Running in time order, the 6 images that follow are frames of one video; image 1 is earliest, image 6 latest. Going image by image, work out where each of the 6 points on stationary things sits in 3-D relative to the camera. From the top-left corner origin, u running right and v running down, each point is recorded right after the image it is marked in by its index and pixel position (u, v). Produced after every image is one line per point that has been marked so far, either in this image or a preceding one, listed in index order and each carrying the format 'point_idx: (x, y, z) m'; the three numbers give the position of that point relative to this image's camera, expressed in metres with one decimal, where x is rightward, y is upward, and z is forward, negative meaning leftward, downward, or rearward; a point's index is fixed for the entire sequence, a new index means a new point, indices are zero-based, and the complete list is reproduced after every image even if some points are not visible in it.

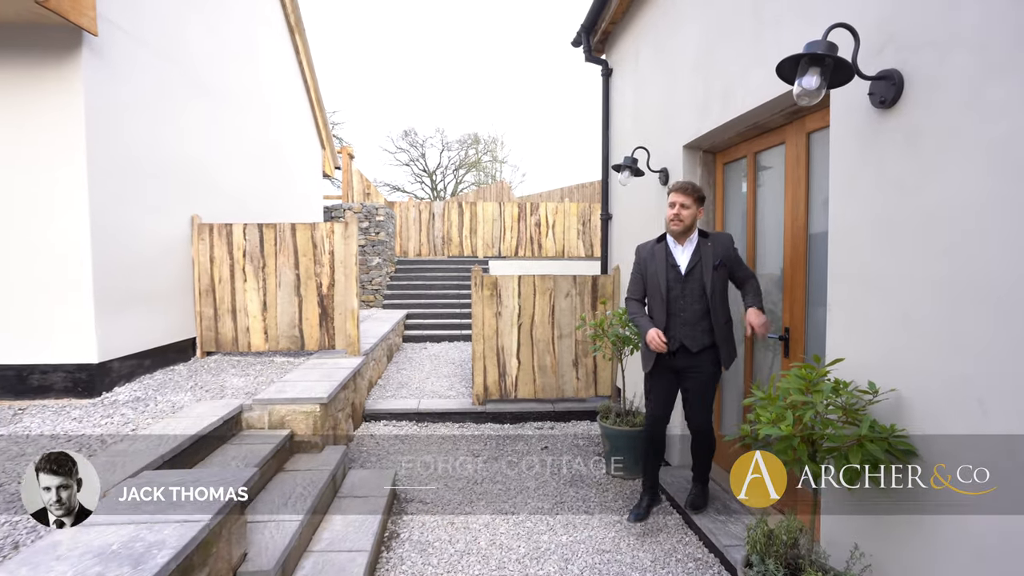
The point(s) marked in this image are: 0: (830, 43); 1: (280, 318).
0: (+1.1, +0.8, +1.6) m
1: (-2.3, -0.3, +4.7) m
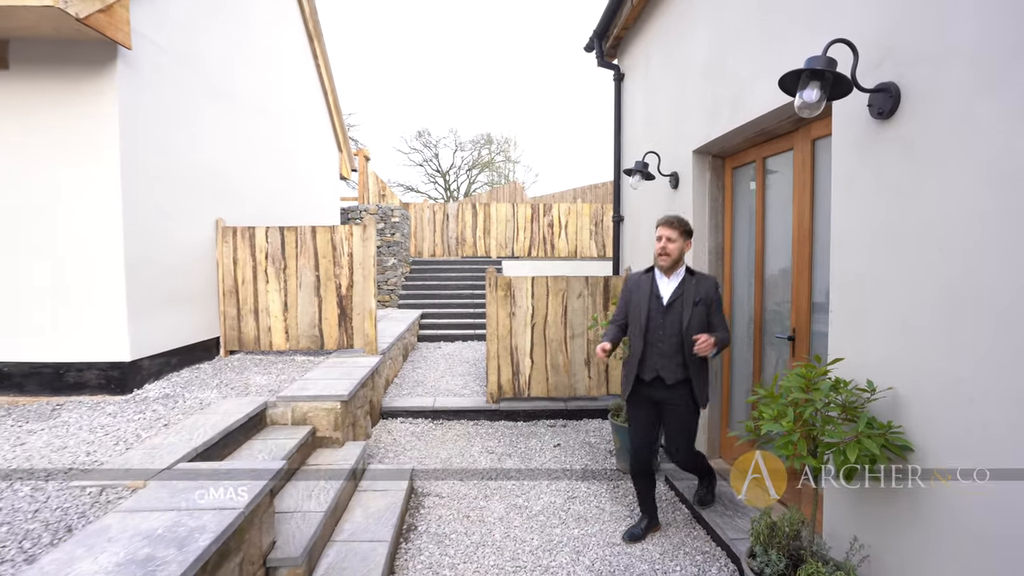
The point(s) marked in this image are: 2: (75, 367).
0: (+1.1, +0.8, +1.7) m
1: (-2.1, -0.3, +4.8) m
2: (-3.4, -0.6, +3.7) m
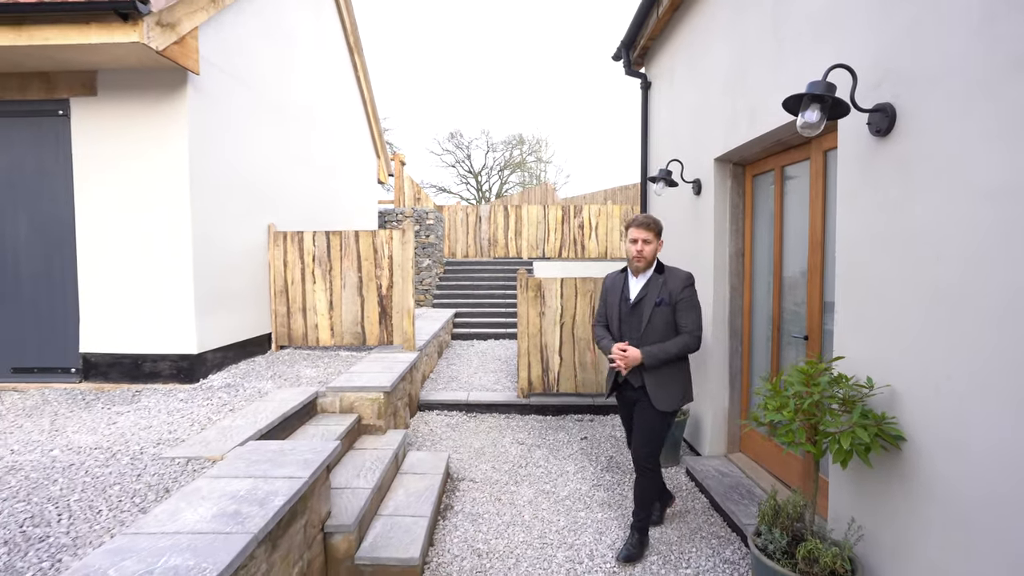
0: (+1.2, +0.8, +1.9) m
1: (-1.8, -0.3, +5.2) m
2: (-3.2, -0.6, +4.2) m
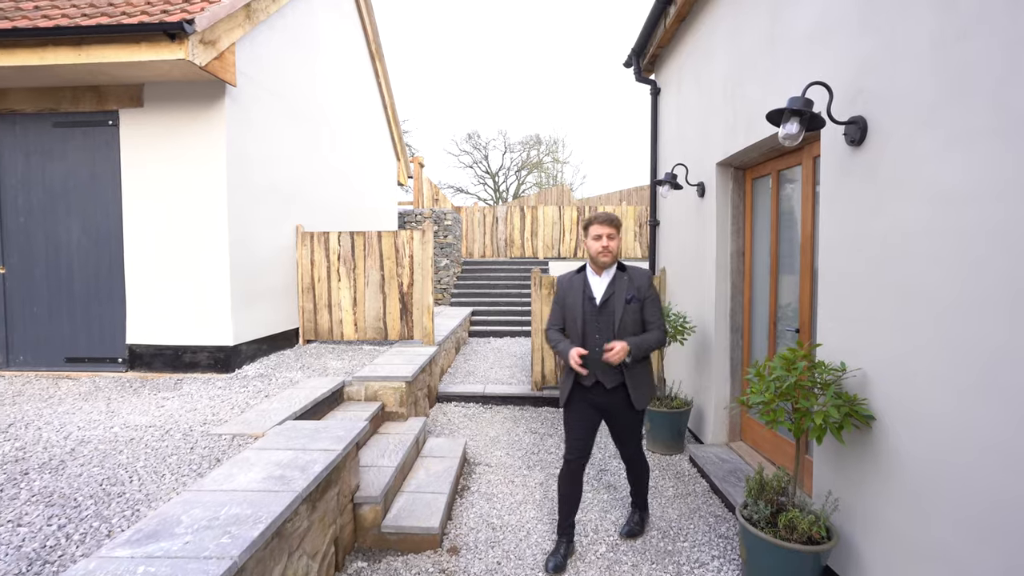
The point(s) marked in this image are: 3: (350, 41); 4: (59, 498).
0: (+1.3, +0.8, +2.1) m
1: (-1.7, -0.3, +5.5) m
2: (-3.0, -0.6, +4.5) m
3: (-2.5, +3.7, +7.3) m
4: (-1.9, -0.9, +2.0) m
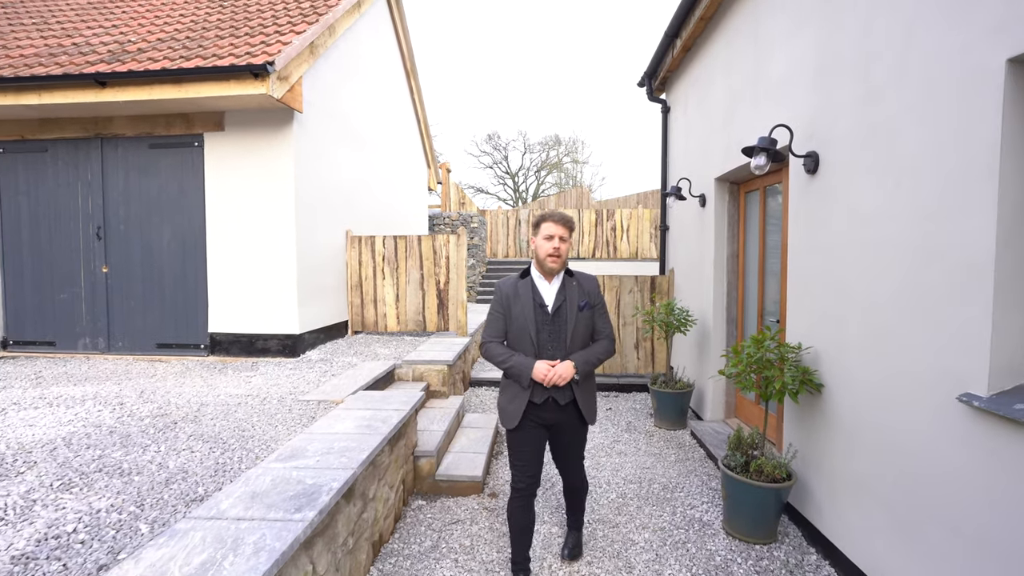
0: (+1.4, +0.8, +2.7) m
1: (-1.3, -0.2, +6.2) m
2: (-2.8, -0.5, +5.3) m
3: (-2.1, +3.8, +8.0) m
4: (-1.7, -0.9, +2.7) m
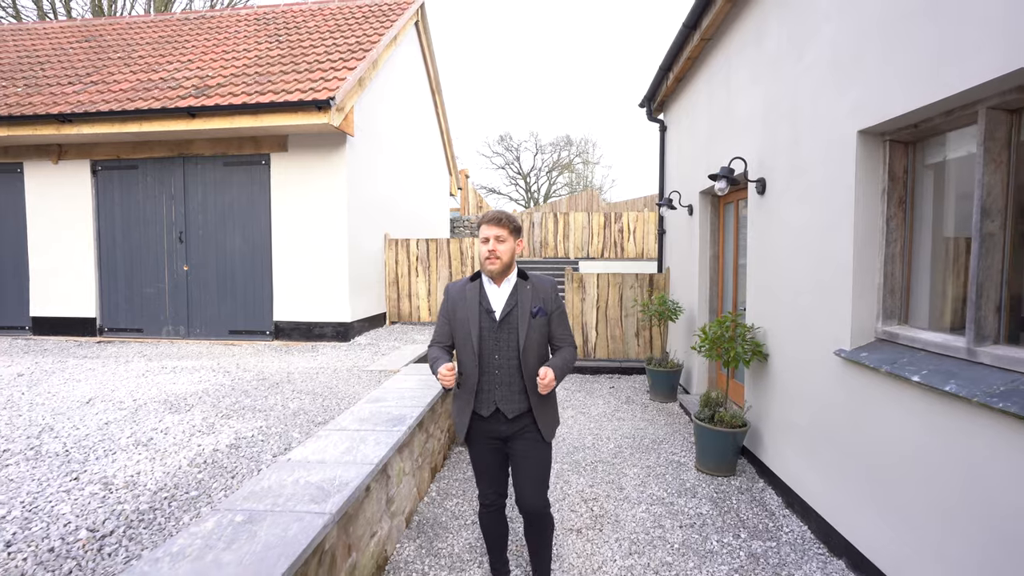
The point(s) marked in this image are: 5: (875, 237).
0: (+1.6, +0.9, +3.5) m
1: (-1.1, -0.2, +7.1) m
2: (-2.5, -0.5, +6.2) m
3: (-1.8, +3.8, +8.9) m
4: (-1.6, -0.8, +3.7) m
5: (+1.8, +0.3, +2.4) m
